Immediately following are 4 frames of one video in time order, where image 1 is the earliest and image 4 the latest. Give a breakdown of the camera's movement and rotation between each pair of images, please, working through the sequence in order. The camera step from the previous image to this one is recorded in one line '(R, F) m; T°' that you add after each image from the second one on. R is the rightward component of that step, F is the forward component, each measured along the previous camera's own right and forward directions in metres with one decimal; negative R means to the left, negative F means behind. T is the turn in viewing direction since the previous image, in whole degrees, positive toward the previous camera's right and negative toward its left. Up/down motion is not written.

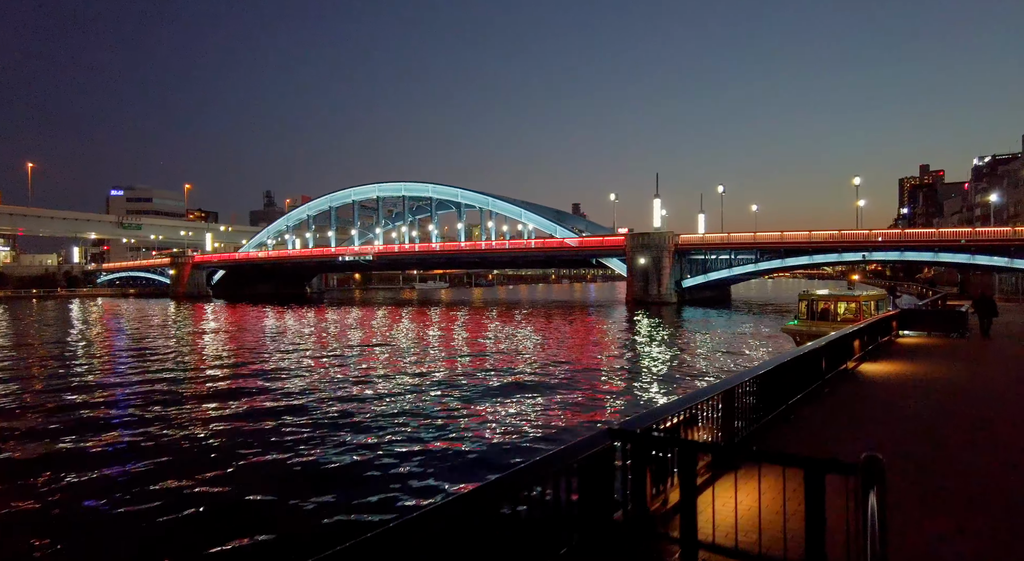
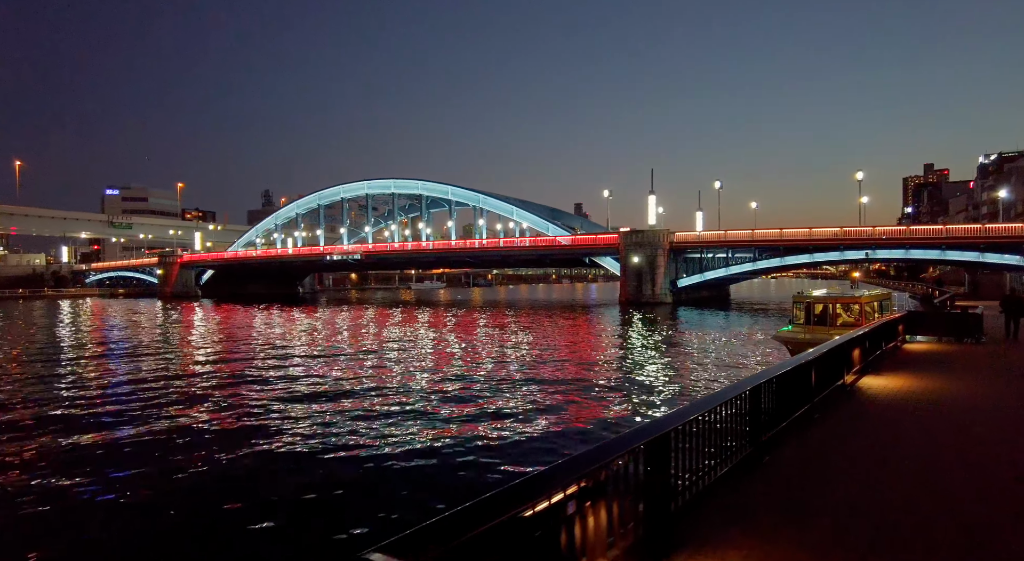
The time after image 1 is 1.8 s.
(+0.9, +1.6) m; 0°
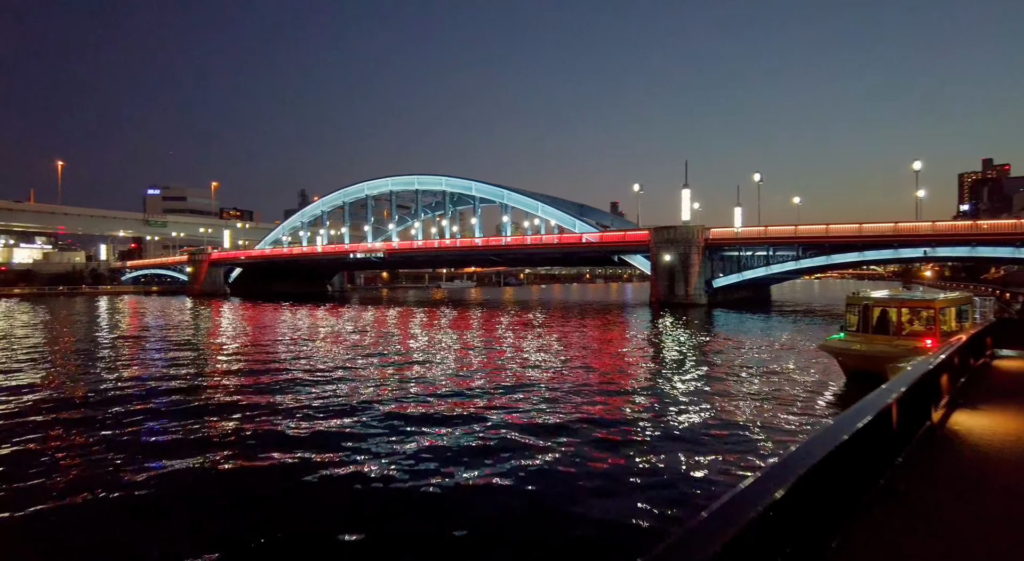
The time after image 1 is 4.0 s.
(+0.8, +2.1) m; -3°
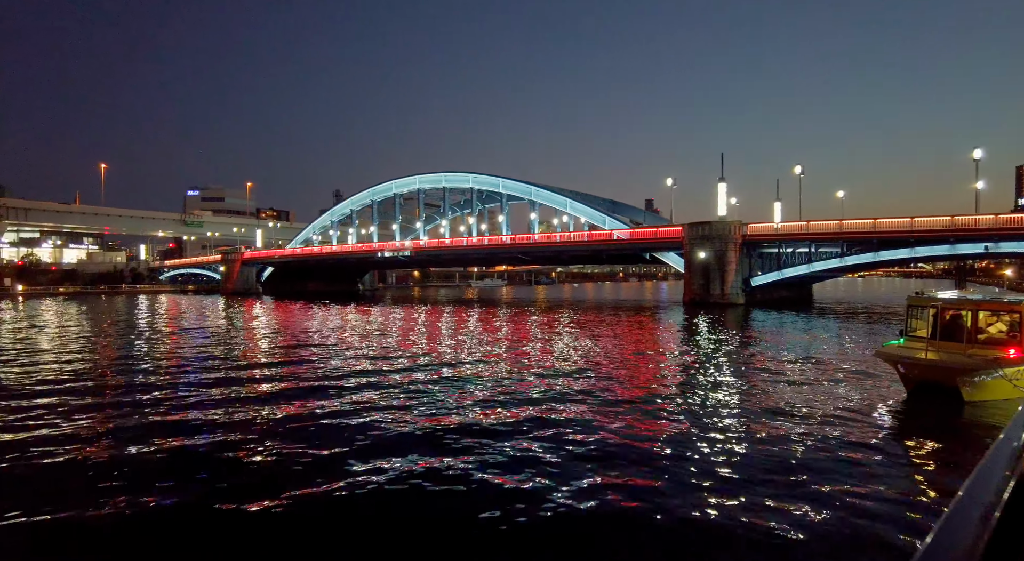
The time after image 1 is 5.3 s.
(+0.4, +1.2) m; -3°
